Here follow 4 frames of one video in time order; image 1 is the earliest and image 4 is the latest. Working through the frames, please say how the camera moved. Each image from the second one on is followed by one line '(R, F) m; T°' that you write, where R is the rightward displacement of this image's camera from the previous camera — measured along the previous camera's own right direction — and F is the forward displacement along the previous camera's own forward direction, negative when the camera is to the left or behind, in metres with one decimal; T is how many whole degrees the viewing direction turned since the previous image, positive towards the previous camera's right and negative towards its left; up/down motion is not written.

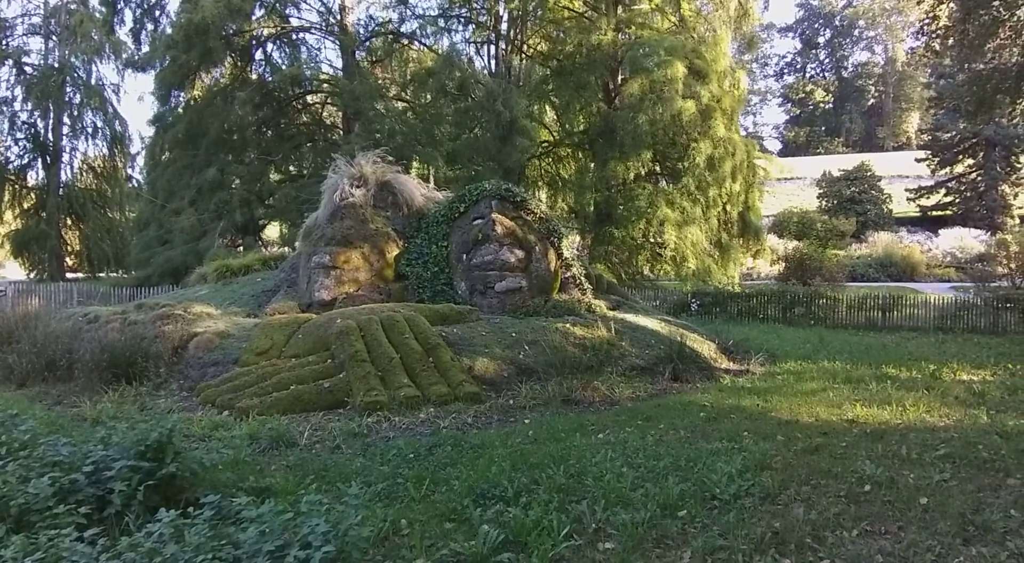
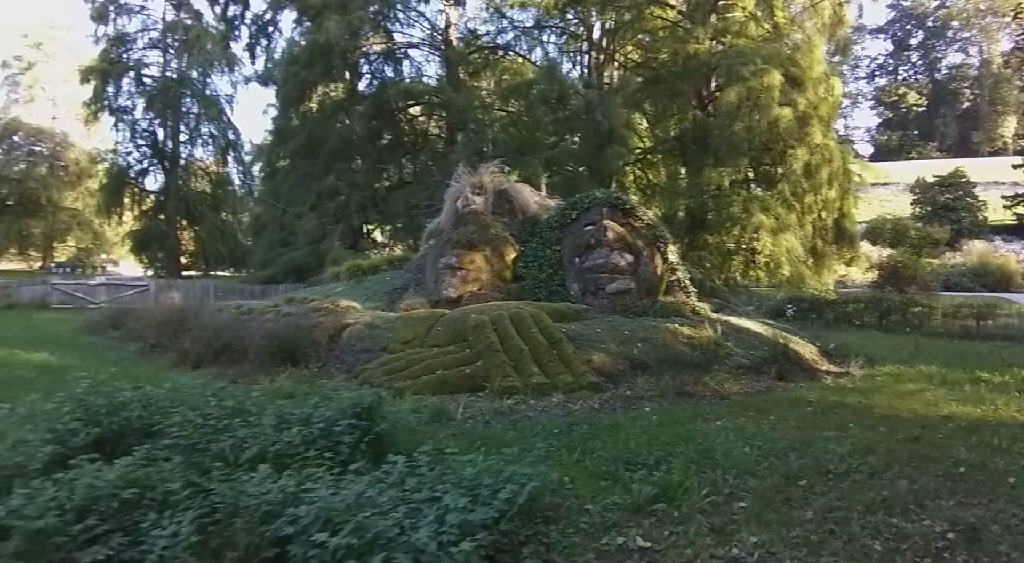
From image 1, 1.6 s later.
(-0.5, -1.0) m; -6°
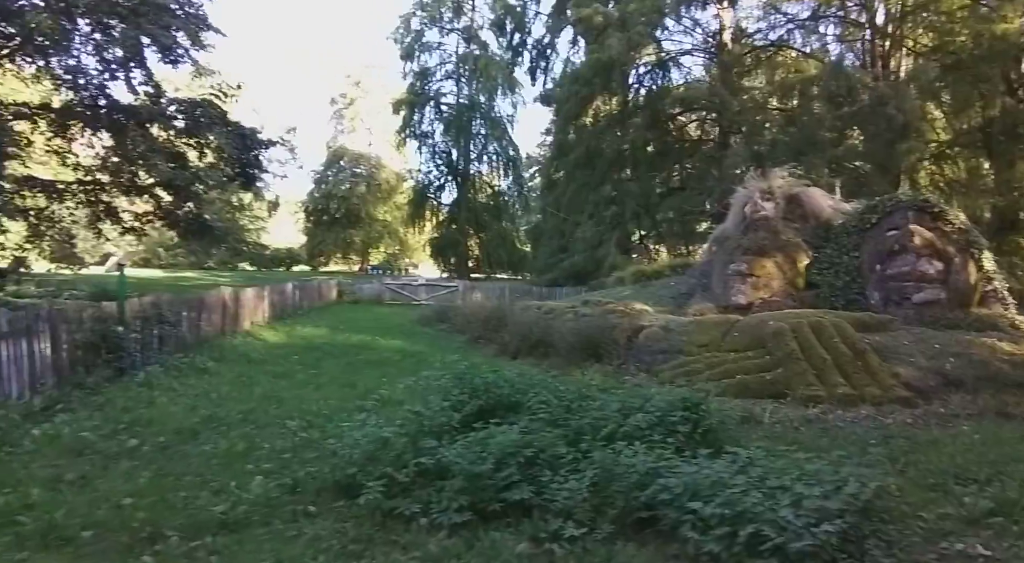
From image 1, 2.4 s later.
(-0.5, -0.7) m; -20°
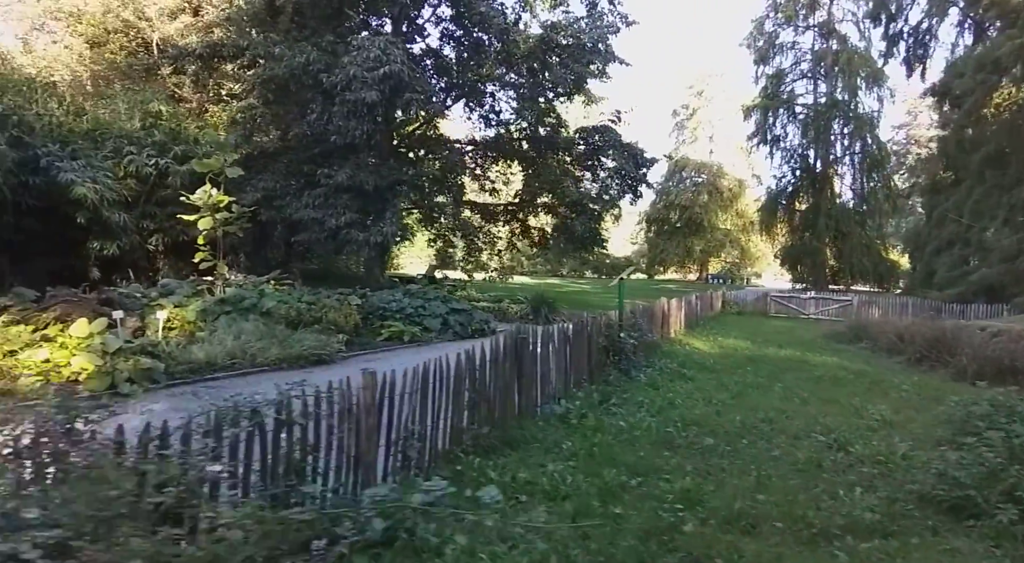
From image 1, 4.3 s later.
(-1.9, -0.9) m; -24°
